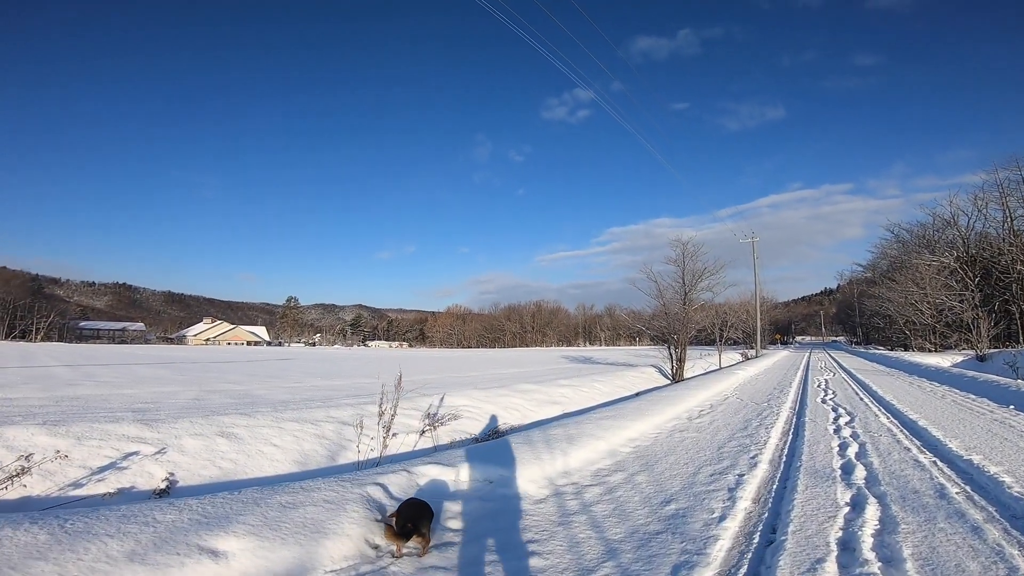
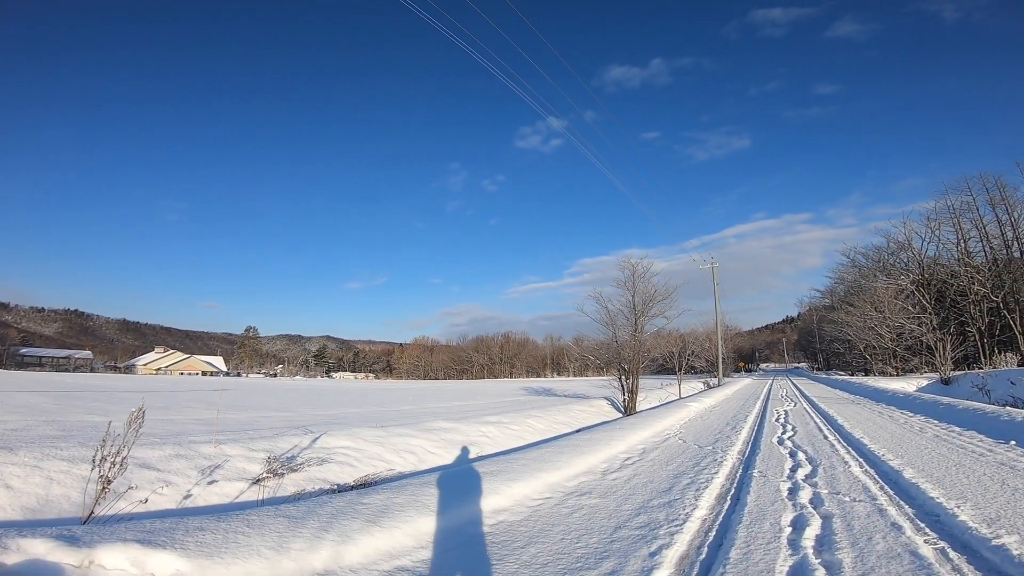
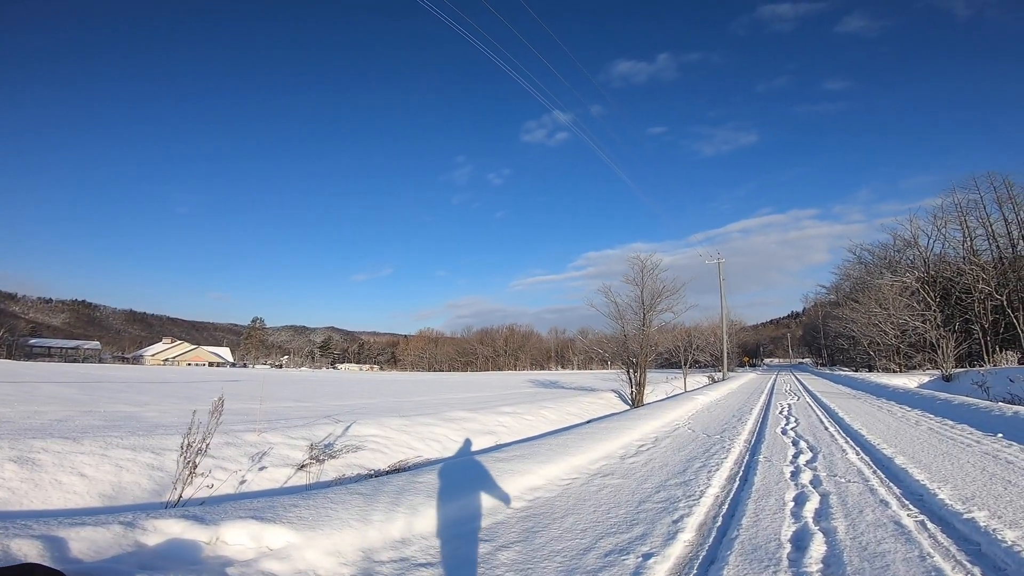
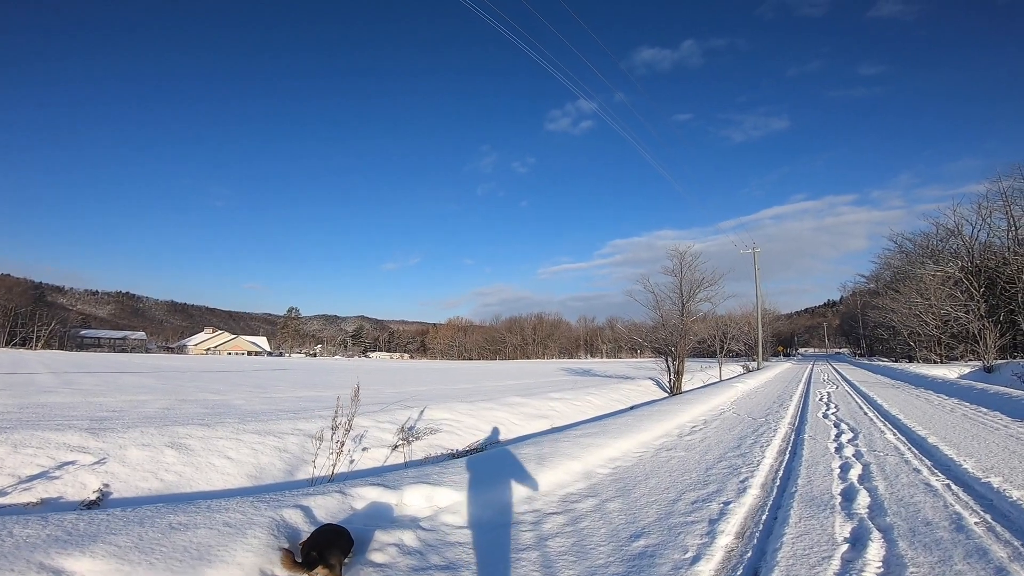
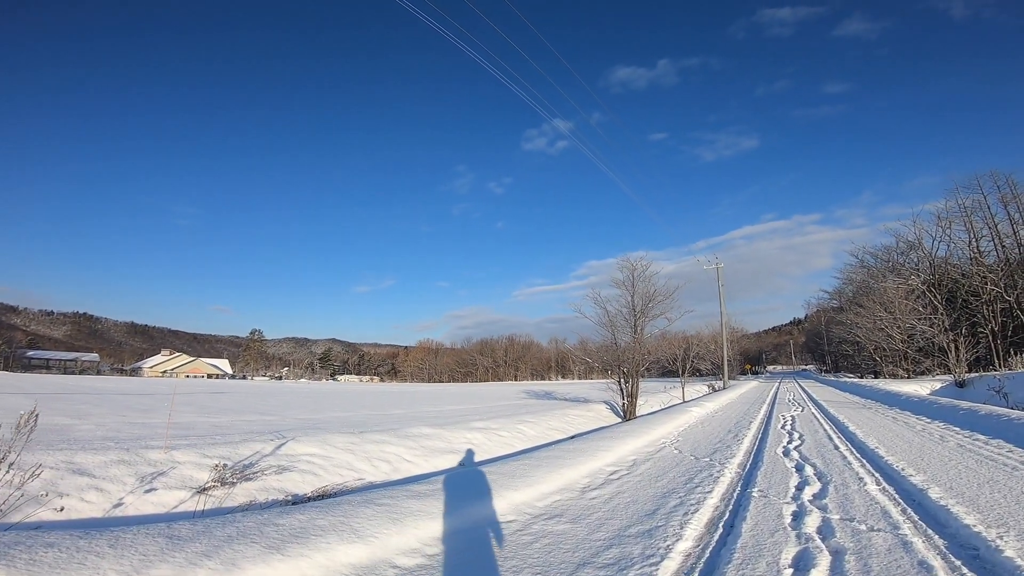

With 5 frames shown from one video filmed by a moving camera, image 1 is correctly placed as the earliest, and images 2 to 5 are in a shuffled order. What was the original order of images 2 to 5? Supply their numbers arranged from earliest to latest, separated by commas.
4, 3, 2, 5
